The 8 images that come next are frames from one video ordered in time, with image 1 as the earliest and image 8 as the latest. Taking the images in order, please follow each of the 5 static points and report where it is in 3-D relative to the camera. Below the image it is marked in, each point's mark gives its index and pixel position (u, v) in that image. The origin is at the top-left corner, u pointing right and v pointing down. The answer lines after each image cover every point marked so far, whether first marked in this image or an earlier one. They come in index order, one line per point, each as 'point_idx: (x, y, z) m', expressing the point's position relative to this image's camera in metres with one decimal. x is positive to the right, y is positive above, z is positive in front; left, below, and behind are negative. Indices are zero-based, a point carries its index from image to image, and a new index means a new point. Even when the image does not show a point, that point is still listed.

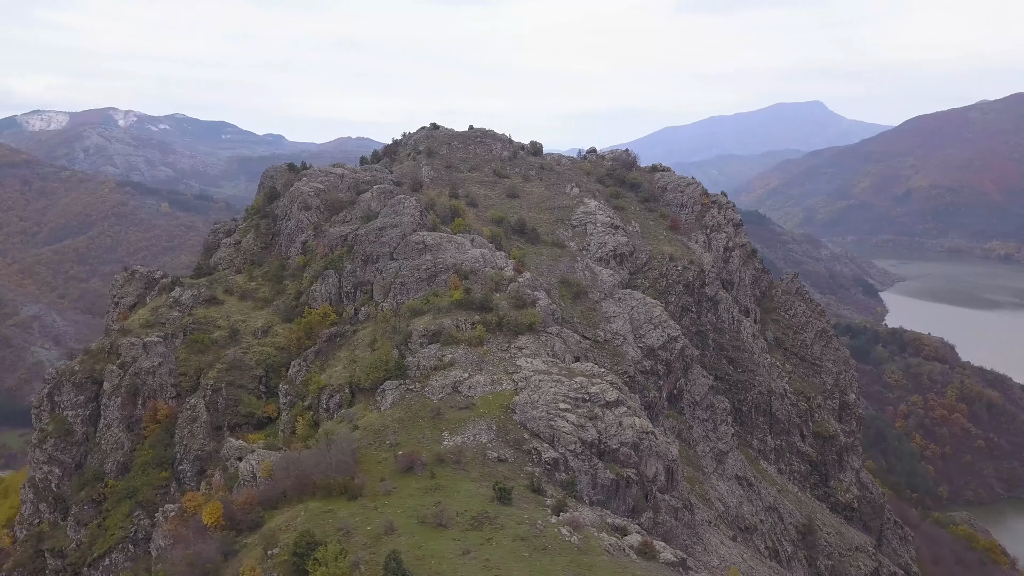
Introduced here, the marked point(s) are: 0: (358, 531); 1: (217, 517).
0: (-3.9, -6.2, +15.3) m
1: (-8.7, -6.8, +17.8) m
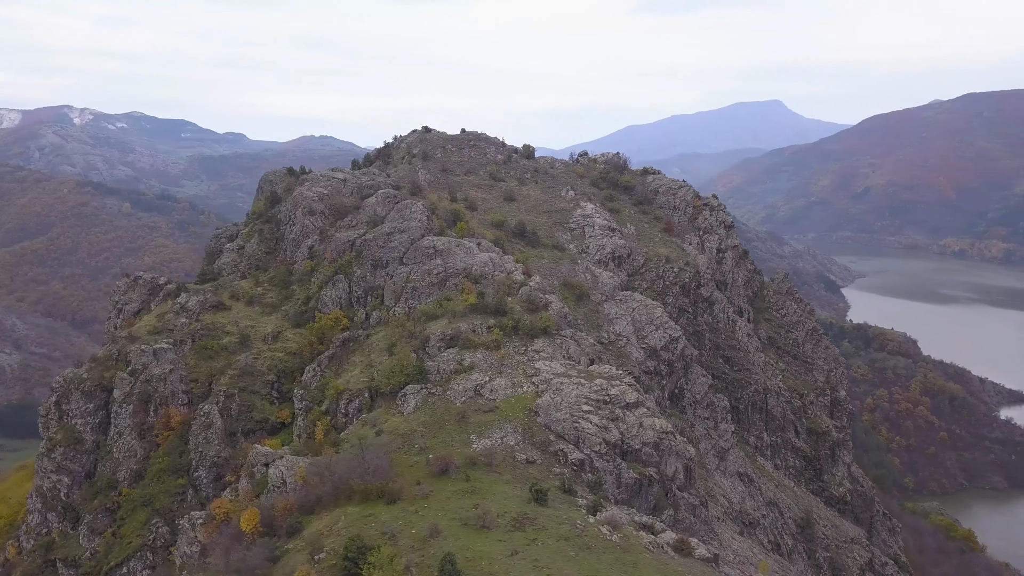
0: (-2.8, -6.5, +15.7) m
1: (-7.6, -7.1, +18.0) m
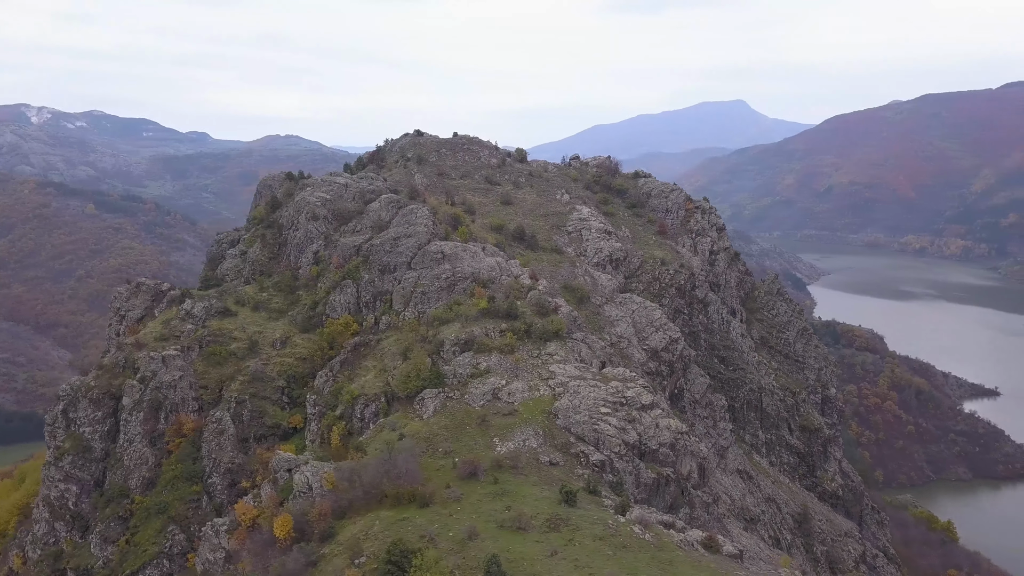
0: (-1.9, -6.7, +16.1) m
1: (-6.7, -7.4, +18.3) m
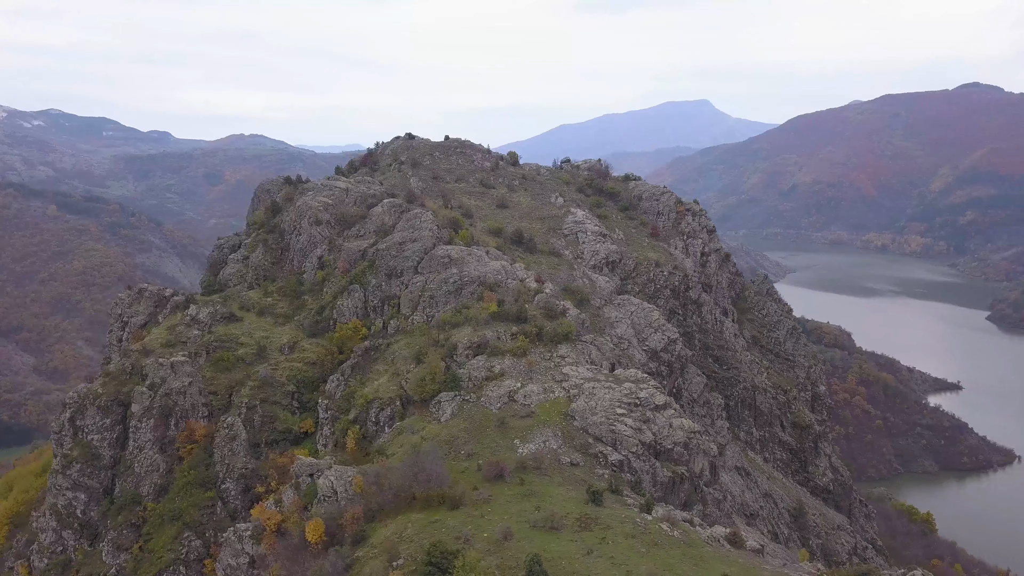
0: (-0.9, -6.9, +16.5) m
1: (-5.9, -7.6, +18.5) m
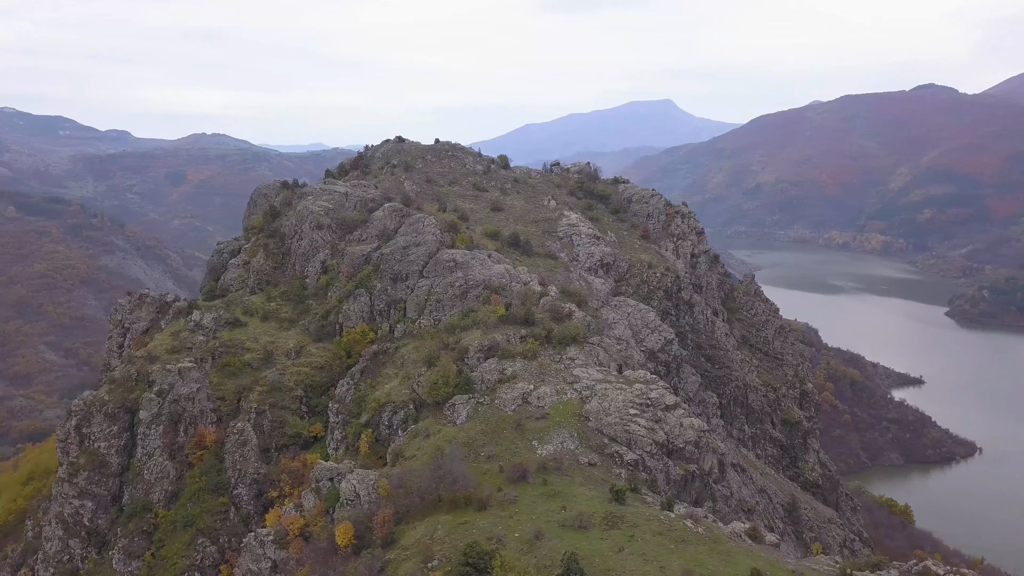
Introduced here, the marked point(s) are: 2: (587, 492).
0: (-0.1, -7.1, +17.0) m
1: (-5.1, -7.8, +18.9) m
2: (+2.5, -6.6, +19.5) m
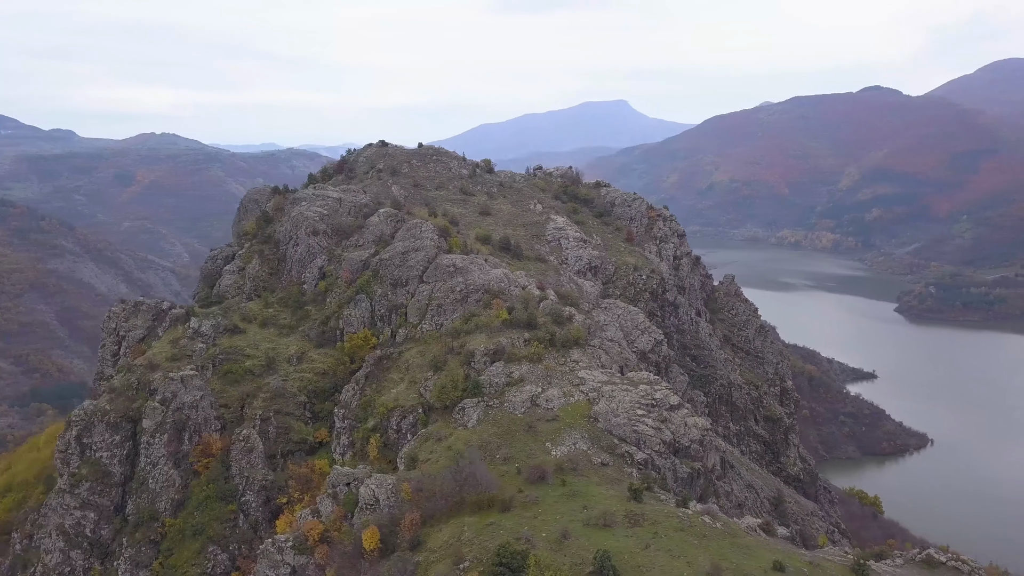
0: (+0.7, -7.2, +17.7) m
1: (-4.3, -8.0, +19.3) m
2: (+3.1, -6.8, +20.3) m
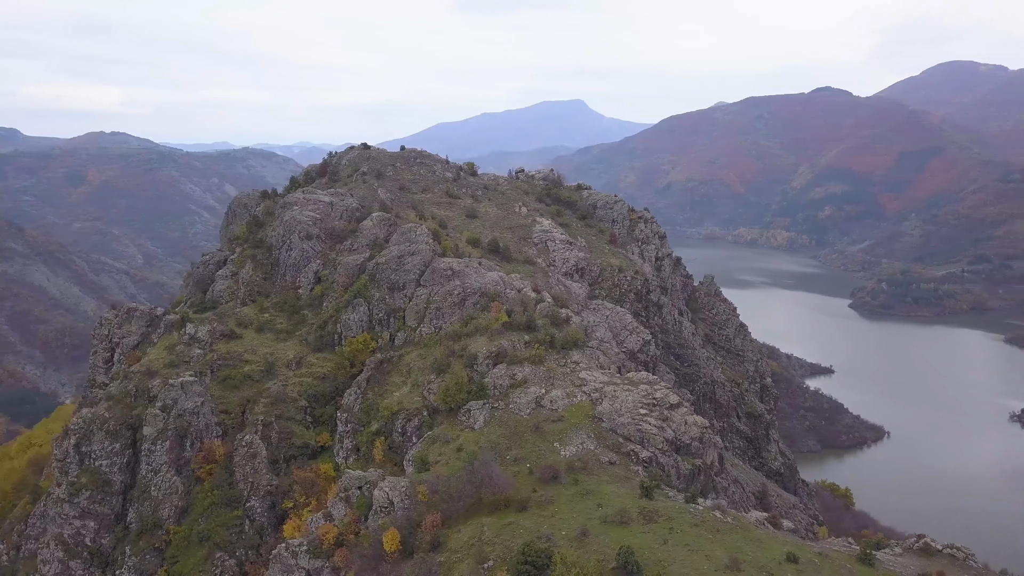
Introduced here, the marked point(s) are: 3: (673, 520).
0: (+1.4, -7.4, +18.4) m
1: (-3.8, -8.2, +19.7) m
2: (+3.6, -7.0, +21.1) m
3: (+4.9, -7.1, +18.7) m
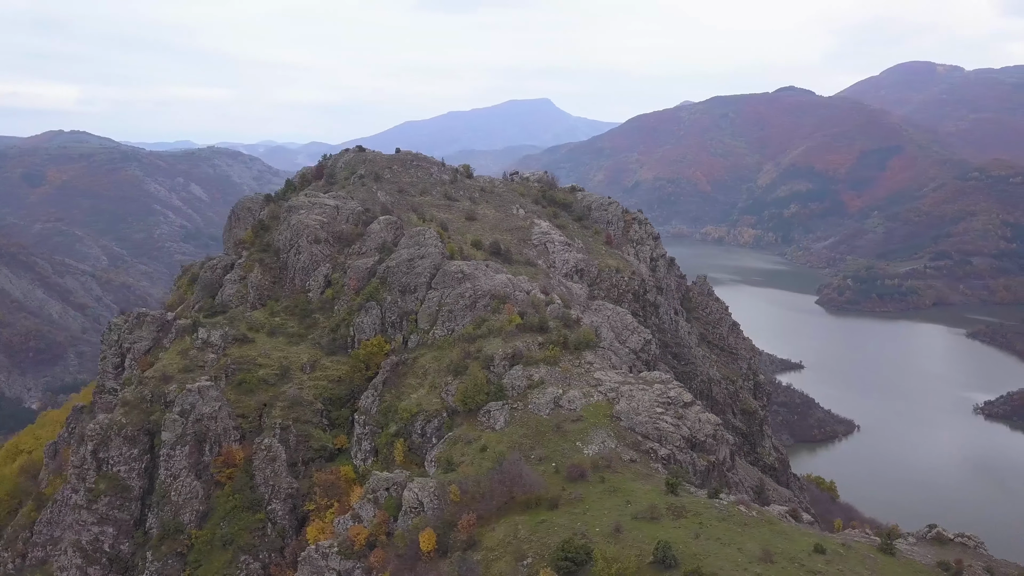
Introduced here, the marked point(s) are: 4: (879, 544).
0: (+2.5, -7.6, +19.0) m
1: (-2.7, -8.4, +20.2) m
2: (+4.7, -7.1, +21.9) m
3: (+6.1, -7.2, +19.5) m
4: (+11.5, -8.1, +19.0) m
